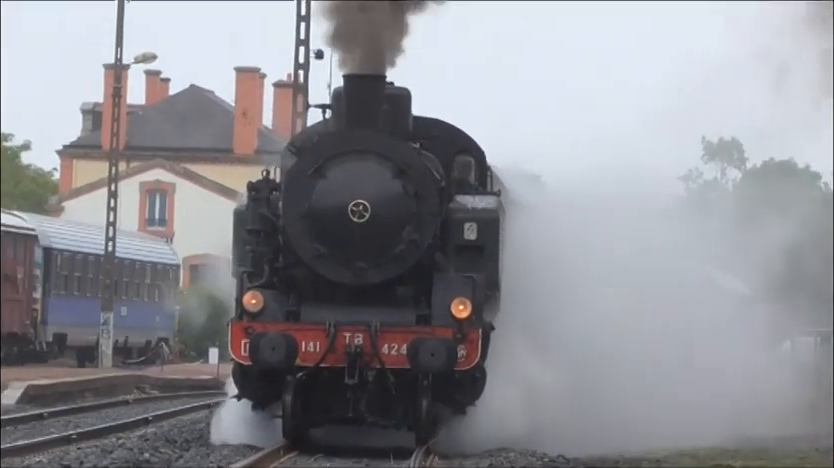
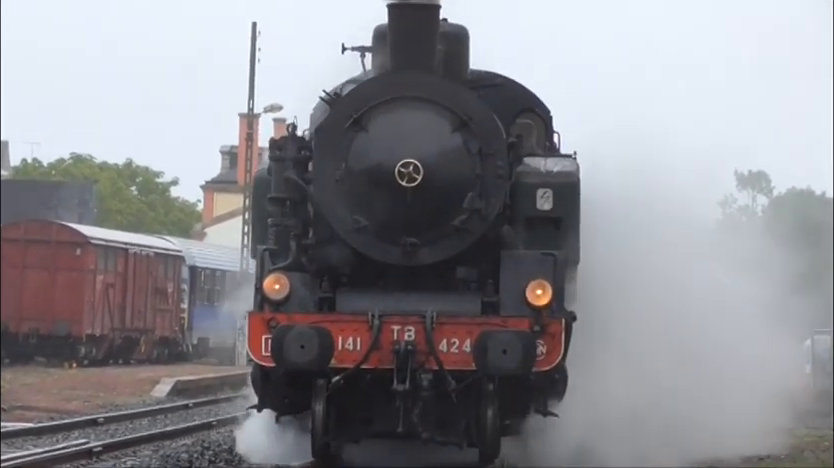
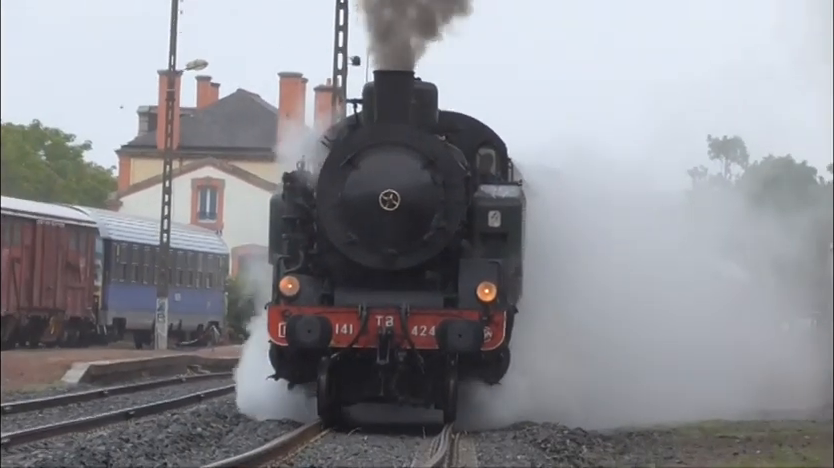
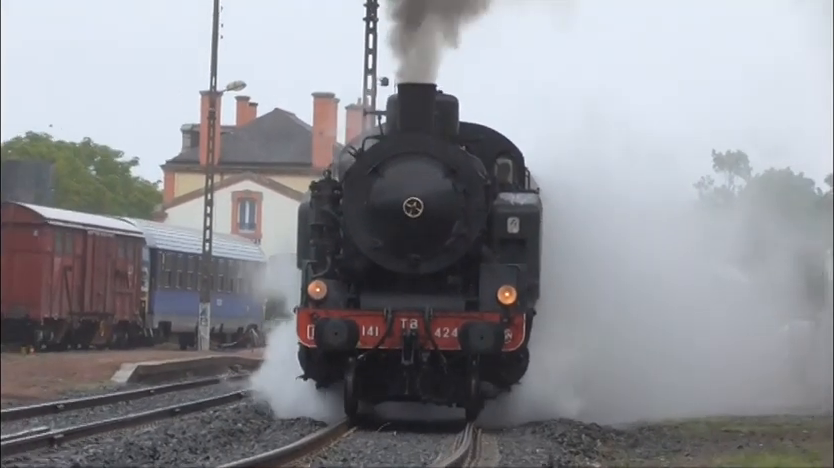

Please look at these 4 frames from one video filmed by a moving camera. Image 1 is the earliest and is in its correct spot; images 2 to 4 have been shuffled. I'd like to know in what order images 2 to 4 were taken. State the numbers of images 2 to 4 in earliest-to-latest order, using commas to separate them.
3, 4, 2
